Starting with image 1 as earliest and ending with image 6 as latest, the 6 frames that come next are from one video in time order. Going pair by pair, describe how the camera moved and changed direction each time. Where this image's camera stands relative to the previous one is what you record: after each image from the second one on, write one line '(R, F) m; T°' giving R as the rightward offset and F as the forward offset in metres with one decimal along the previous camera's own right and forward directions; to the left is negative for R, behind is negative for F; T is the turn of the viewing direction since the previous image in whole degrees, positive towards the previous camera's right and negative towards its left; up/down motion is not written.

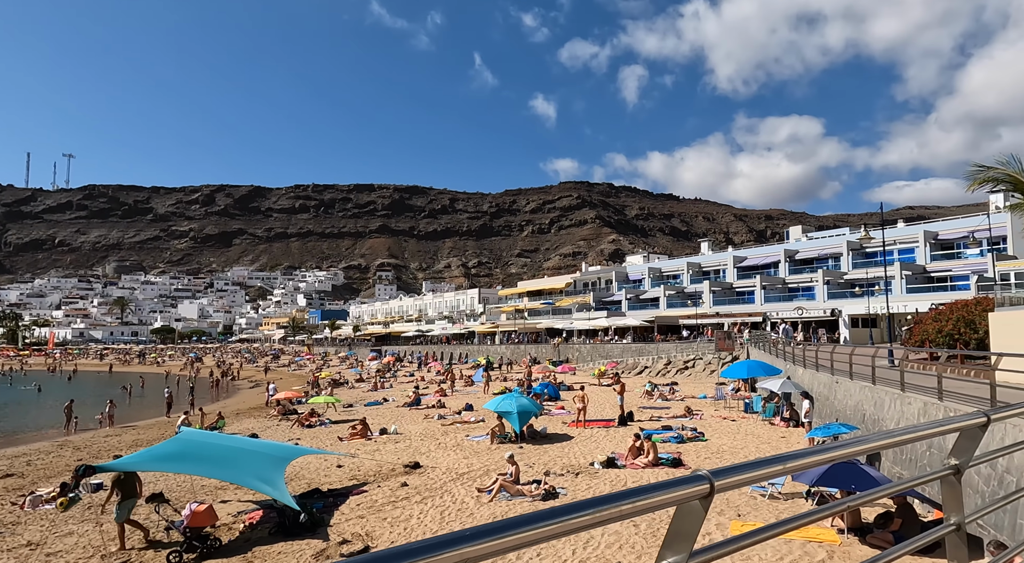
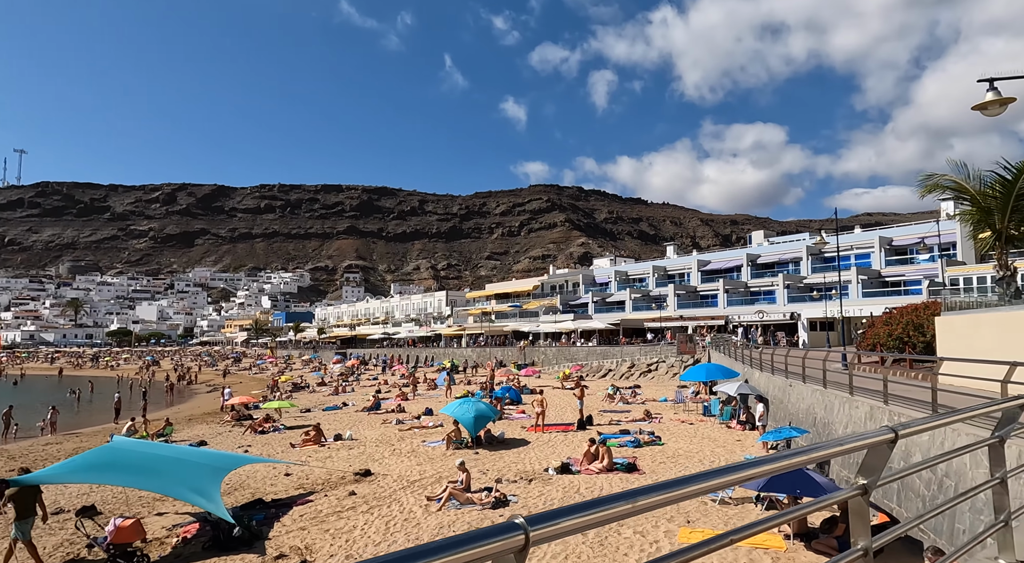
(+0.4, +0.2) m; +3°
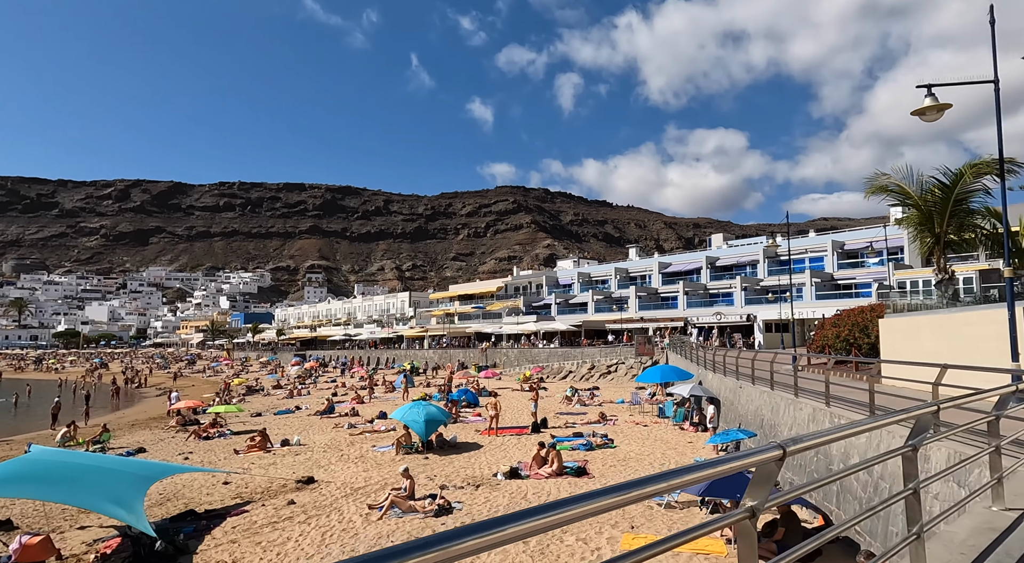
(+0.4, +0.3) m; +3°
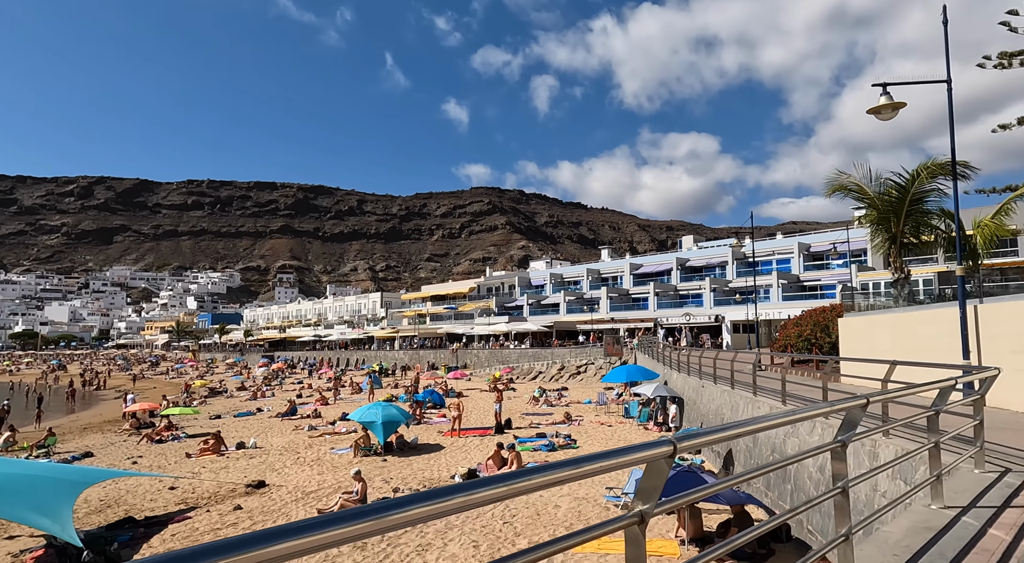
(+0.4, +0.3) m; +2°
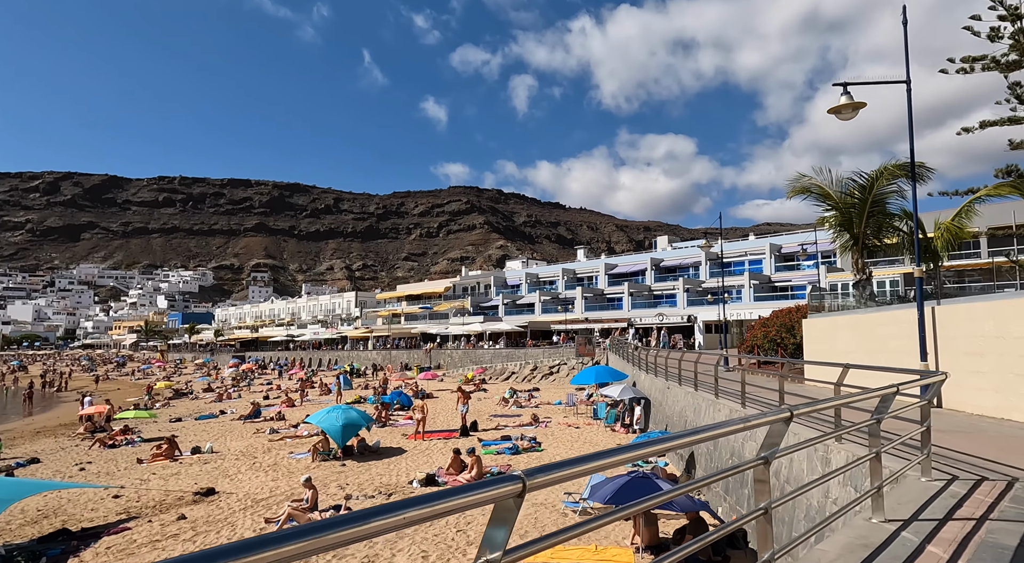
(+0.4, +0.3) m; +2°
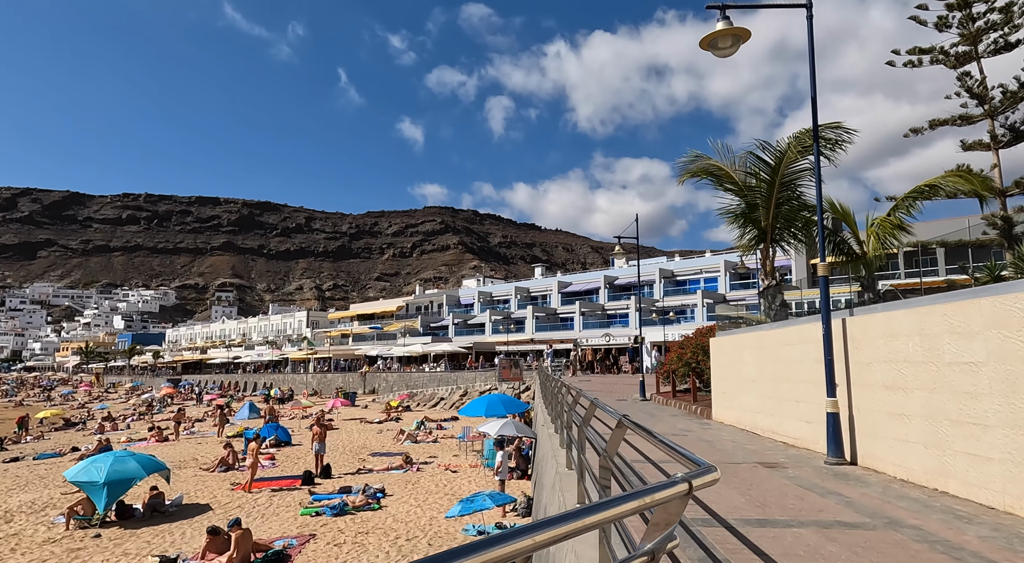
(+3.2, +3.6) m; +2°
